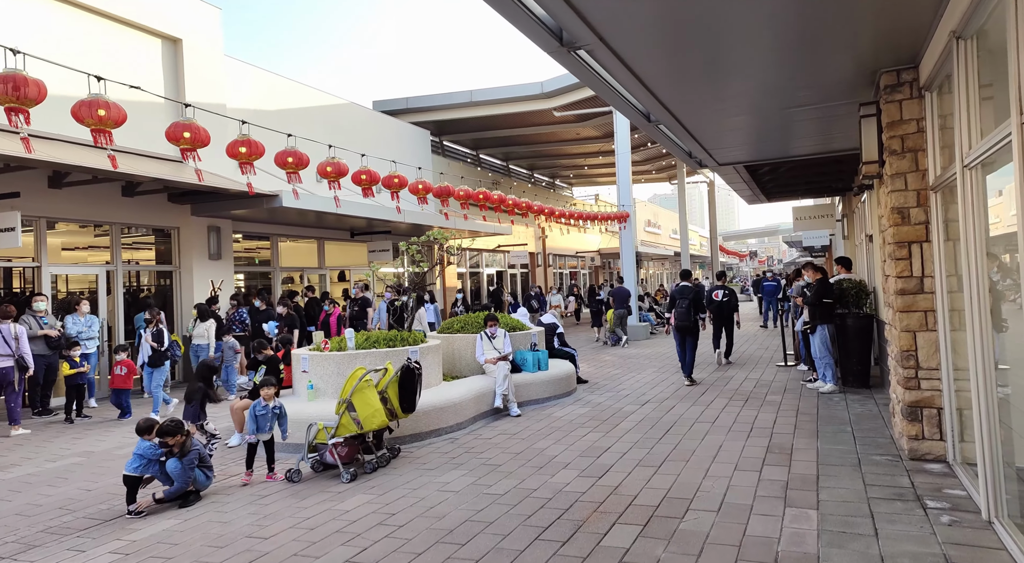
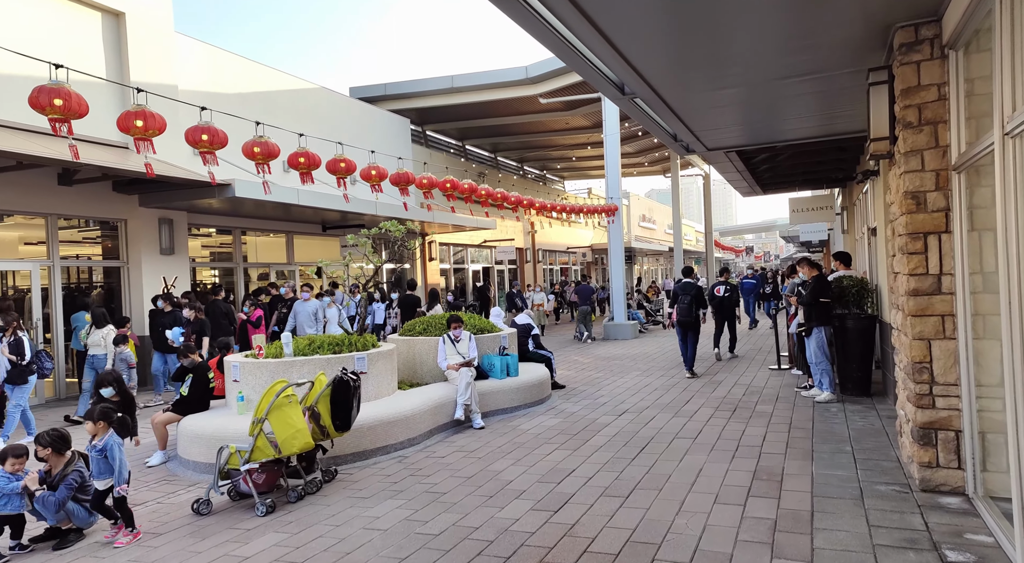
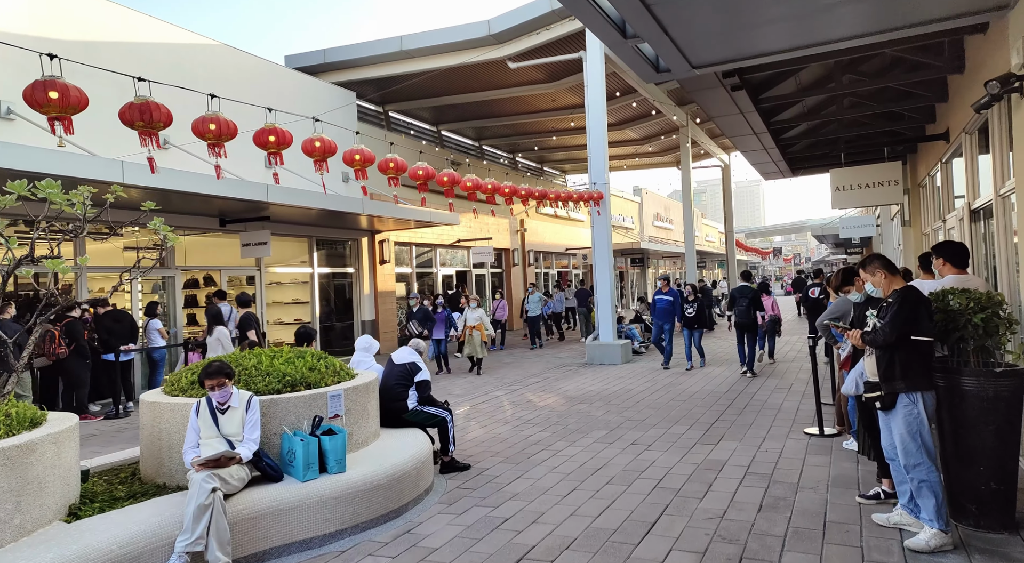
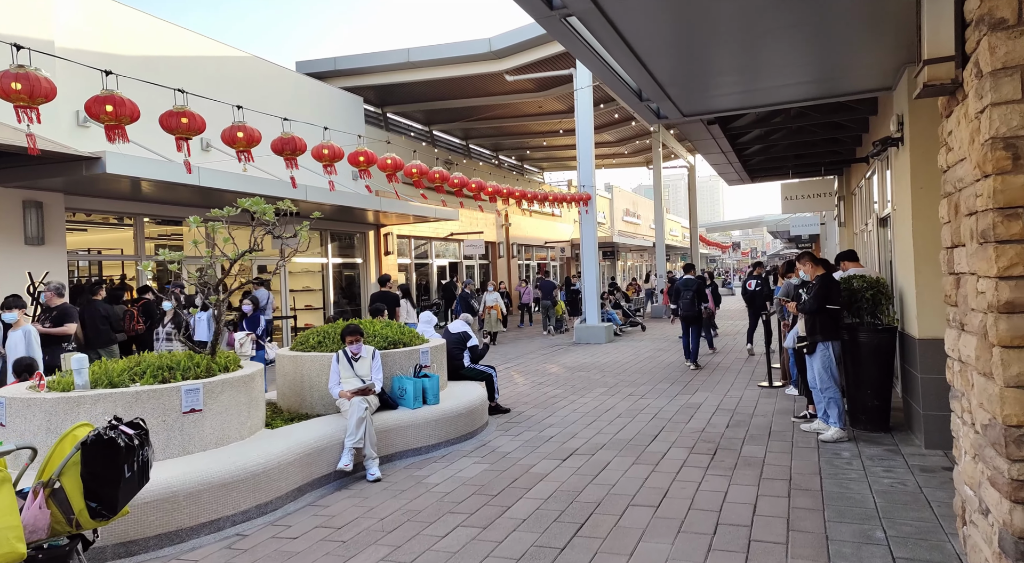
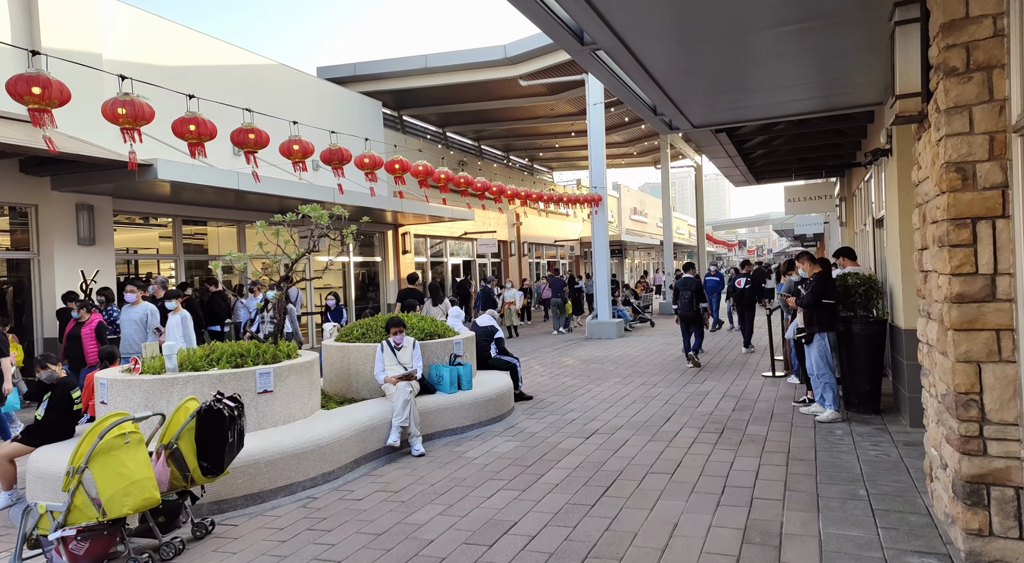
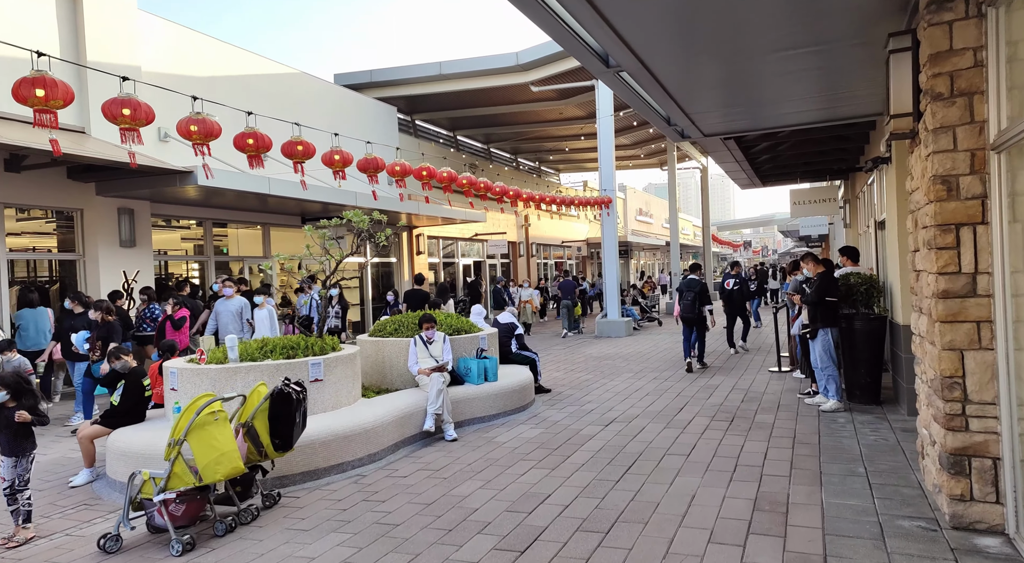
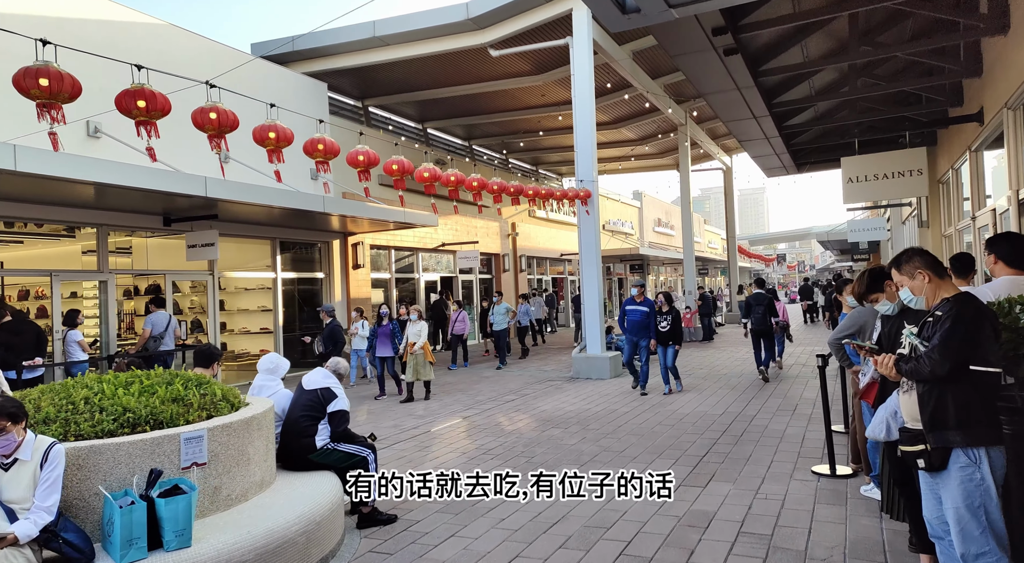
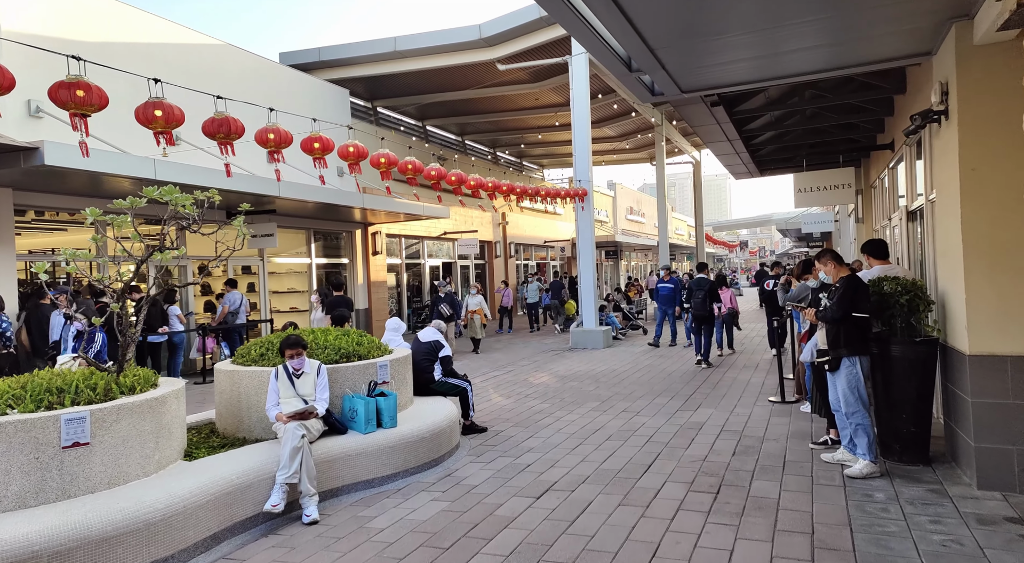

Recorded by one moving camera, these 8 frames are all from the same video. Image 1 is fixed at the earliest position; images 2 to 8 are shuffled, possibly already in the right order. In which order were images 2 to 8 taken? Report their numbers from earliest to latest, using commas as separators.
2, 6, 5, 4, 8, 3, 7
